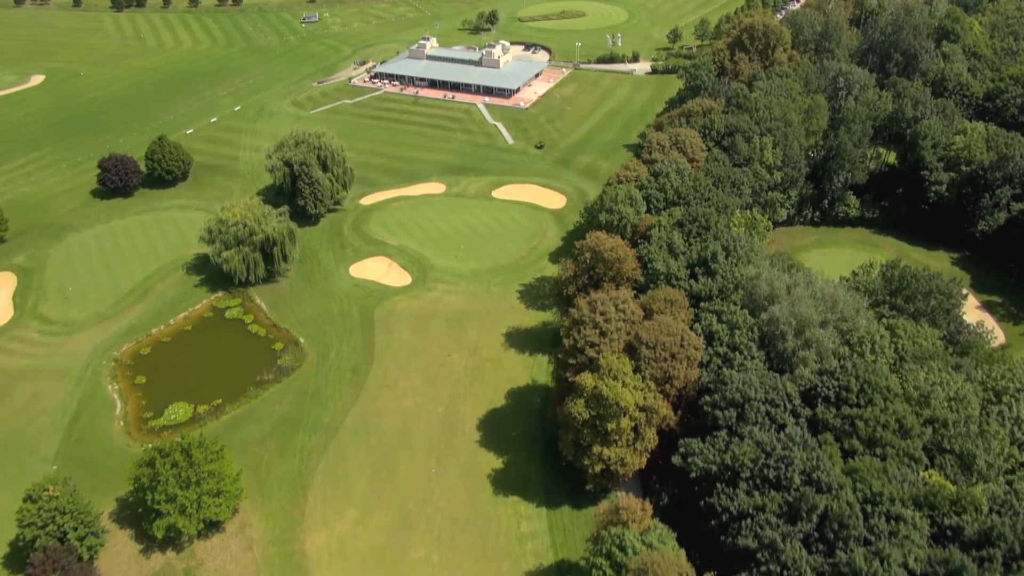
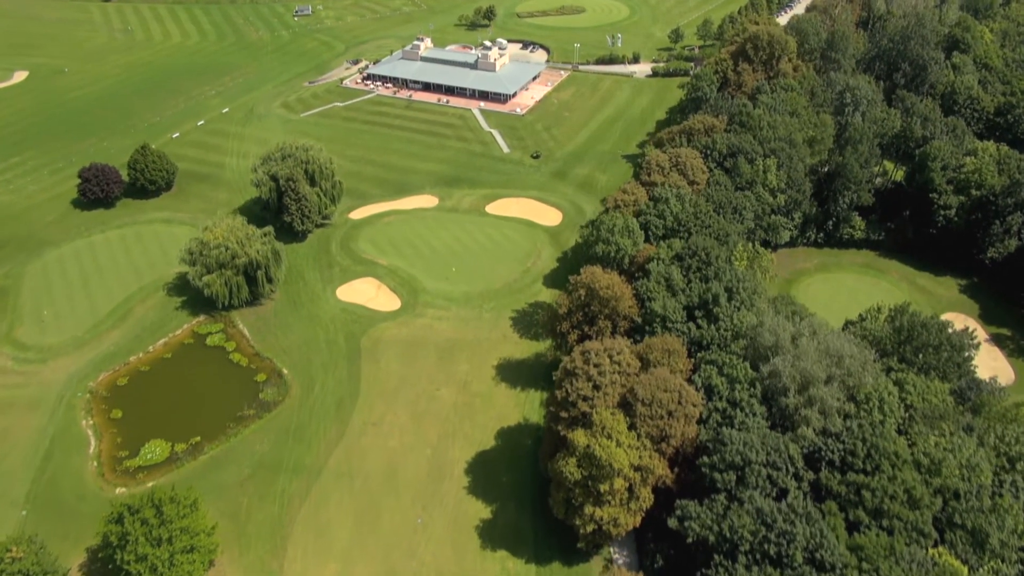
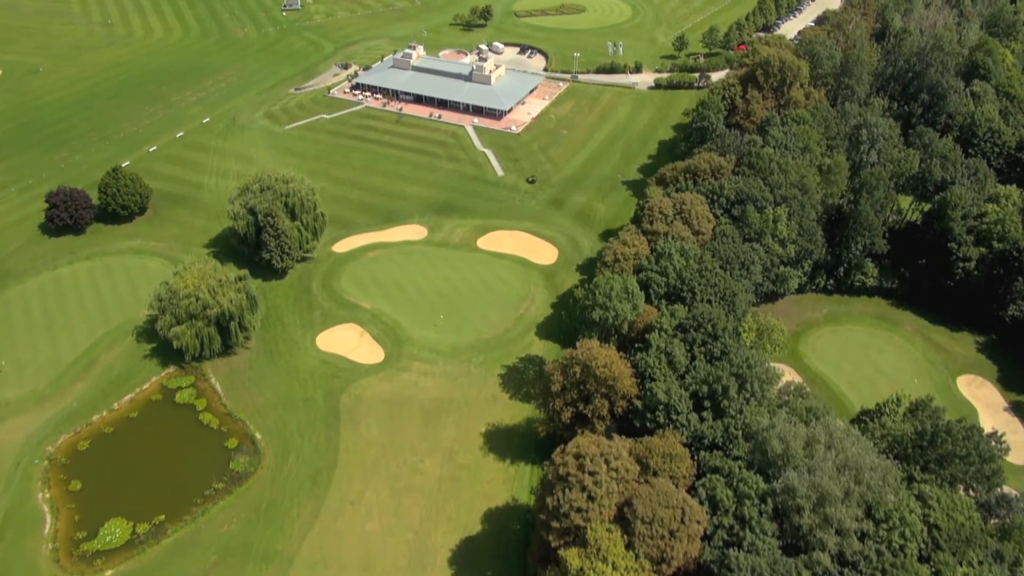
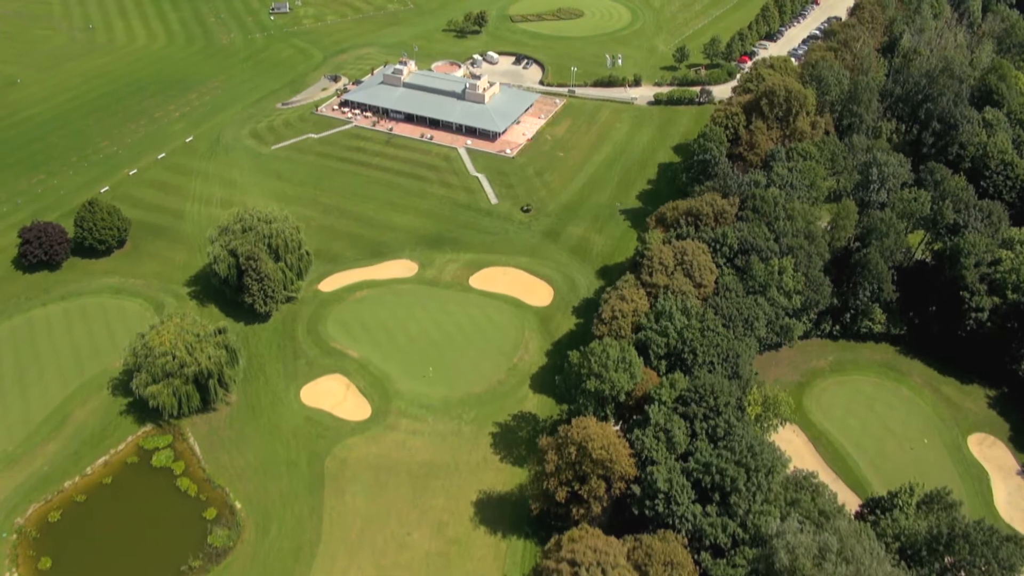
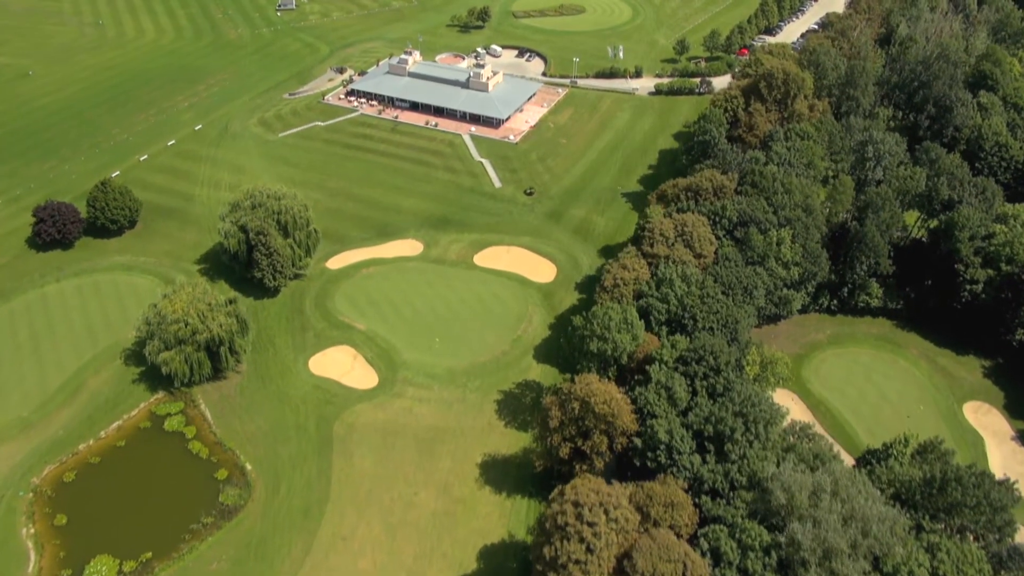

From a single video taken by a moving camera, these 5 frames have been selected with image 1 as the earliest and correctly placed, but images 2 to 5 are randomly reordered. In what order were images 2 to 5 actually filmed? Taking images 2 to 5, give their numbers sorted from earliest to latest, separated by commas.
2, 3, 5, 4
